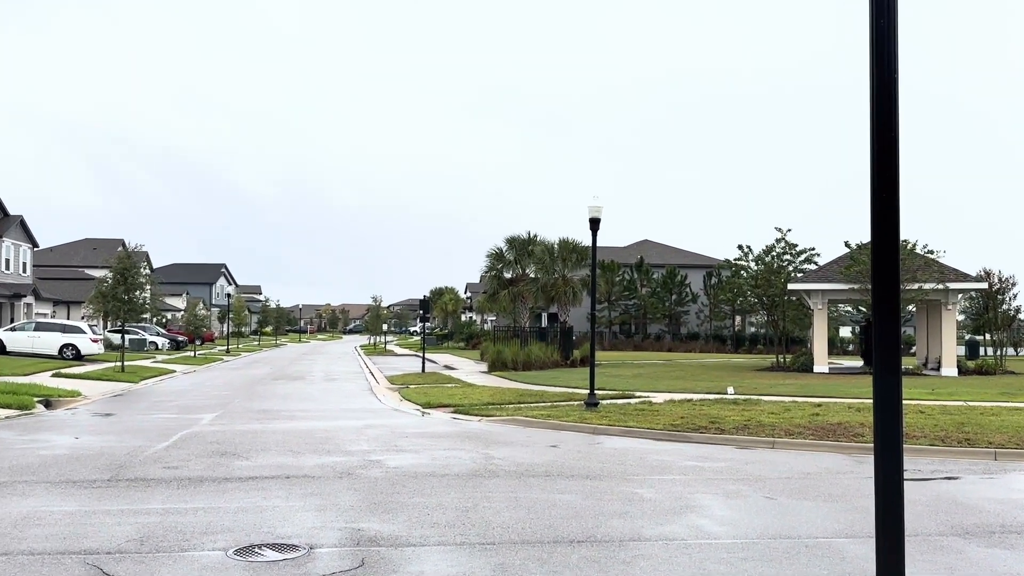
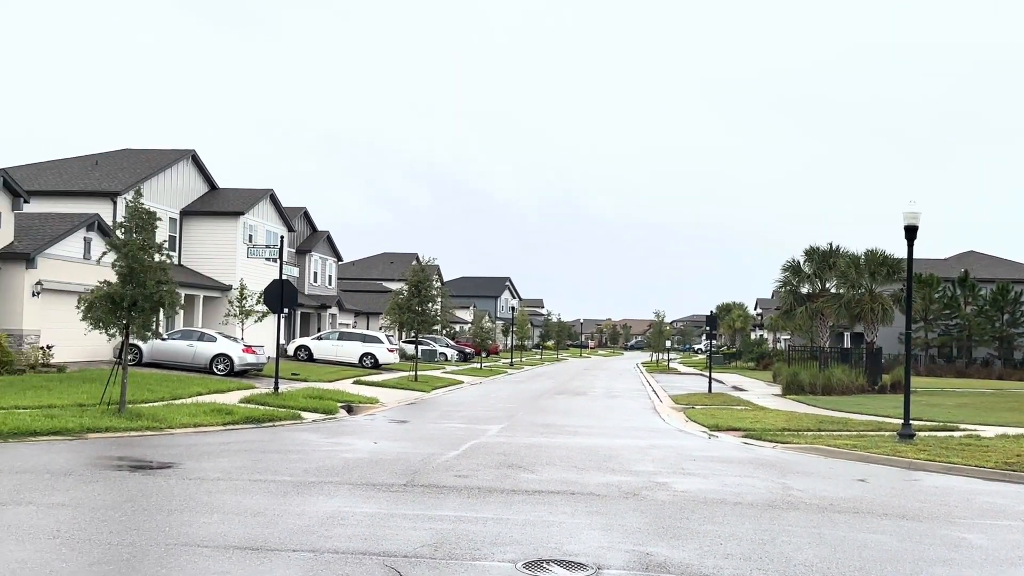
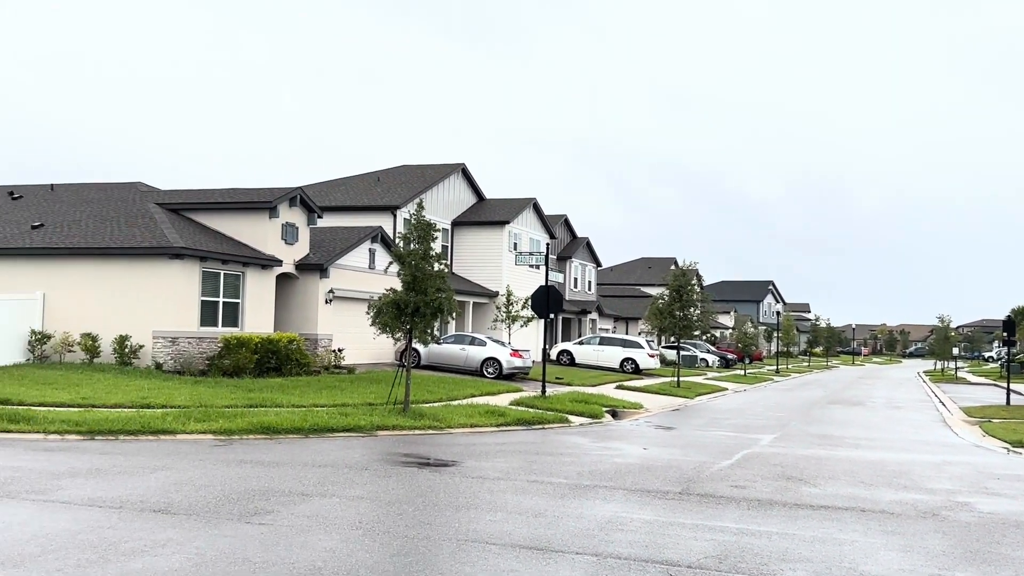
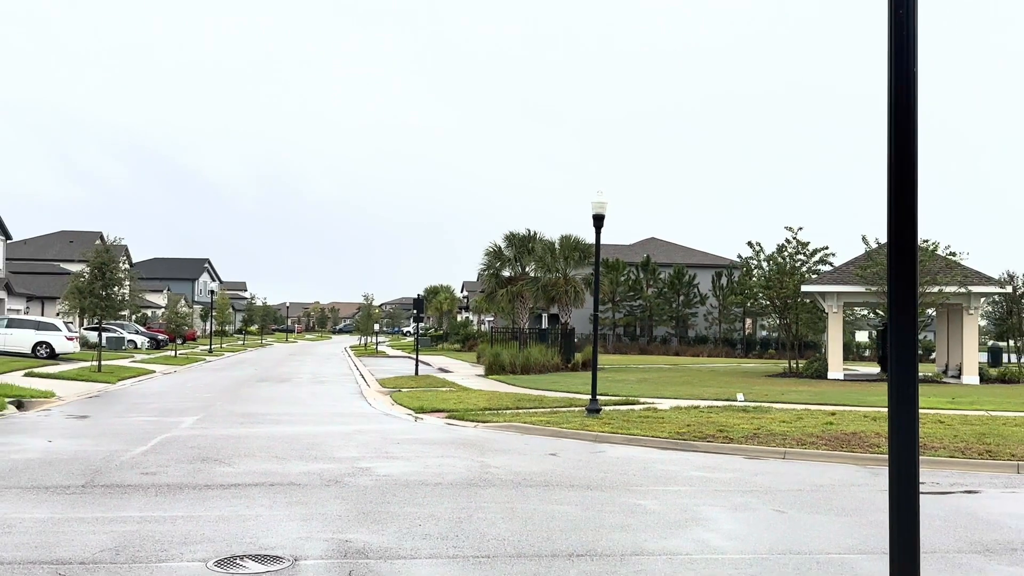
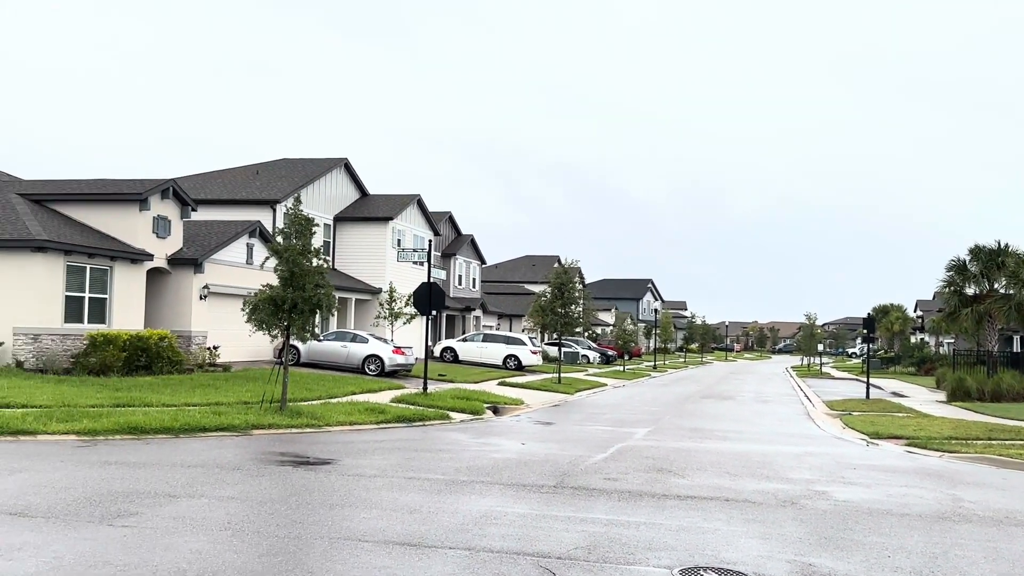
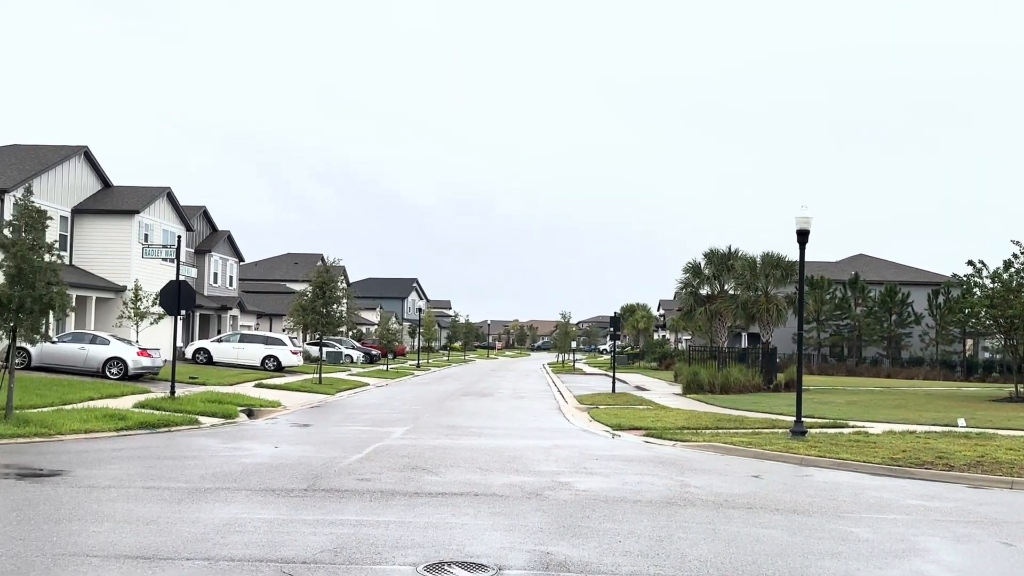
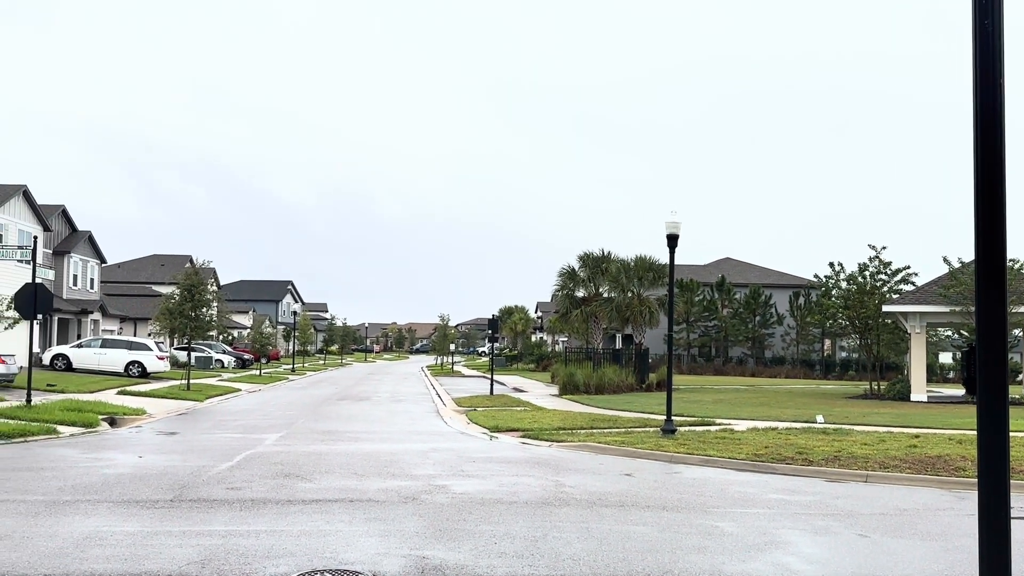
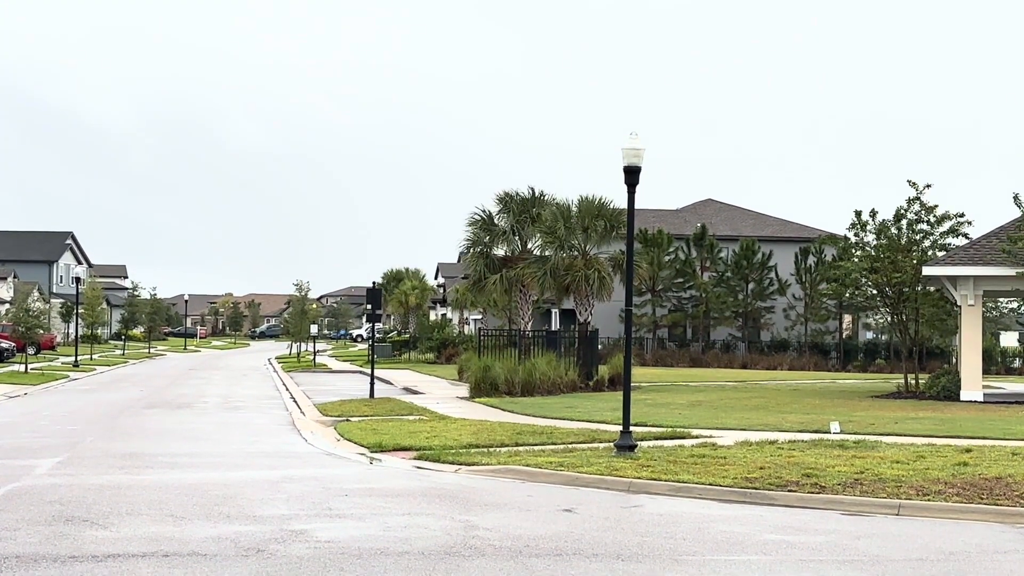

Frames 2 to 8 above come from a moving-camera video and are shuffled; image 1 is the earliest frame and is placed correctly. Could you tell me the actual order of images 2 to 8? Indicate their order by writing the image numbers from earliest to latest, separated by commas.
8, 4, 7, 6, 2, 5, 3
